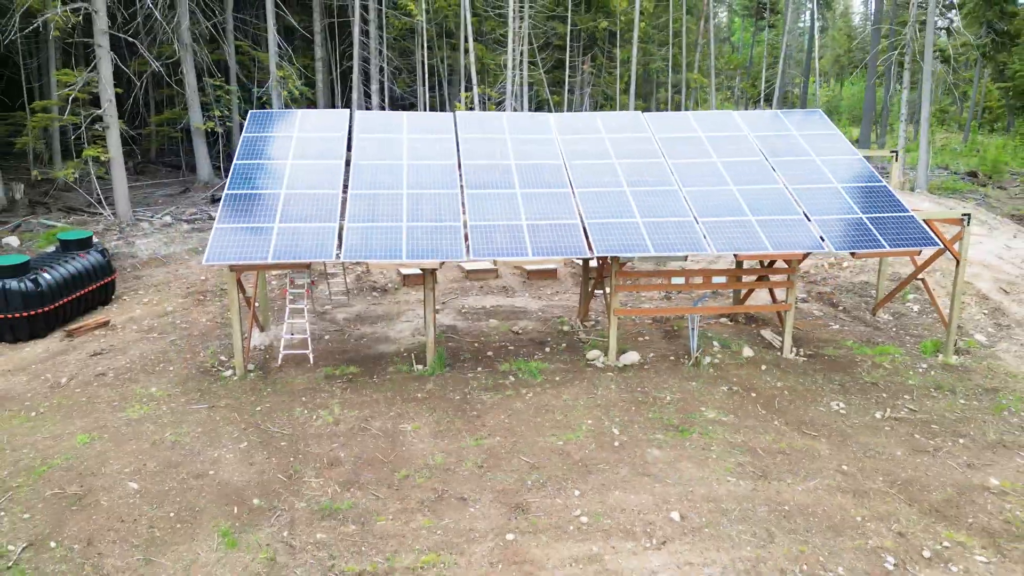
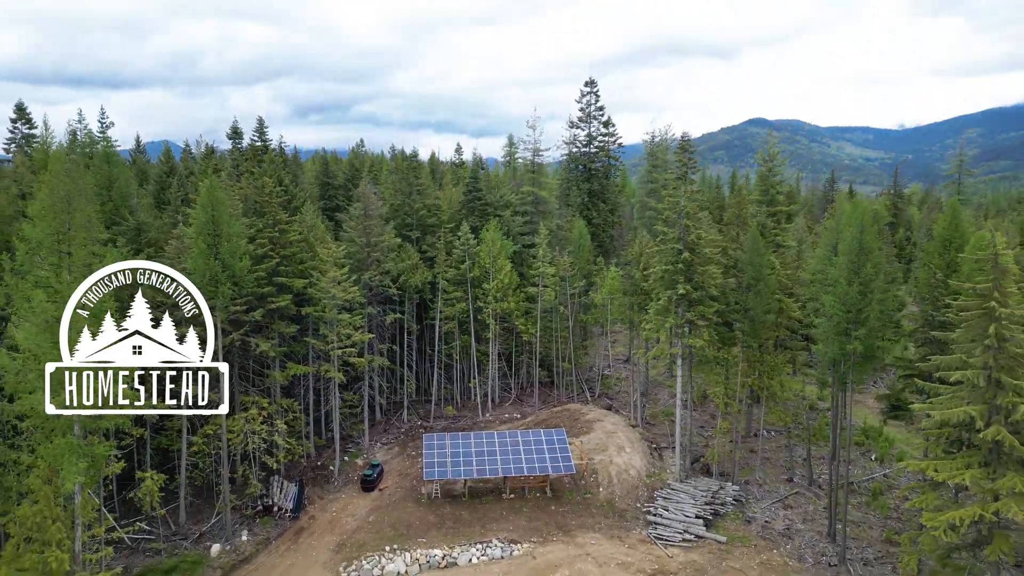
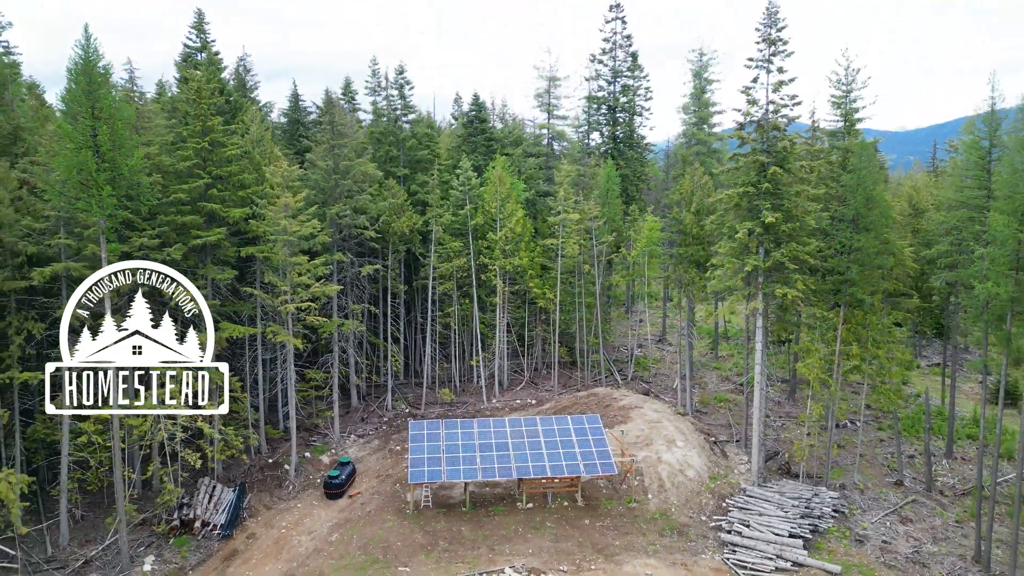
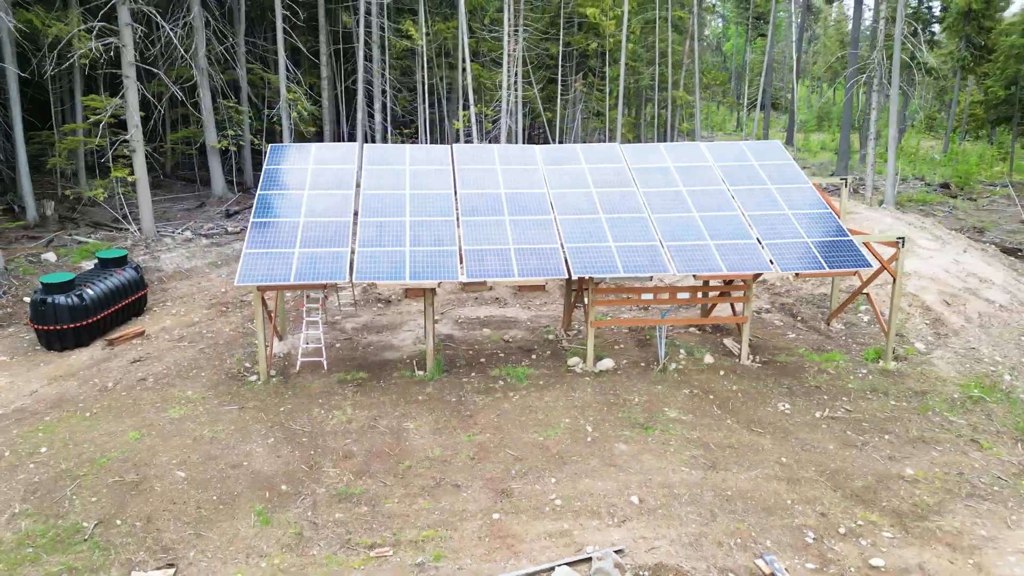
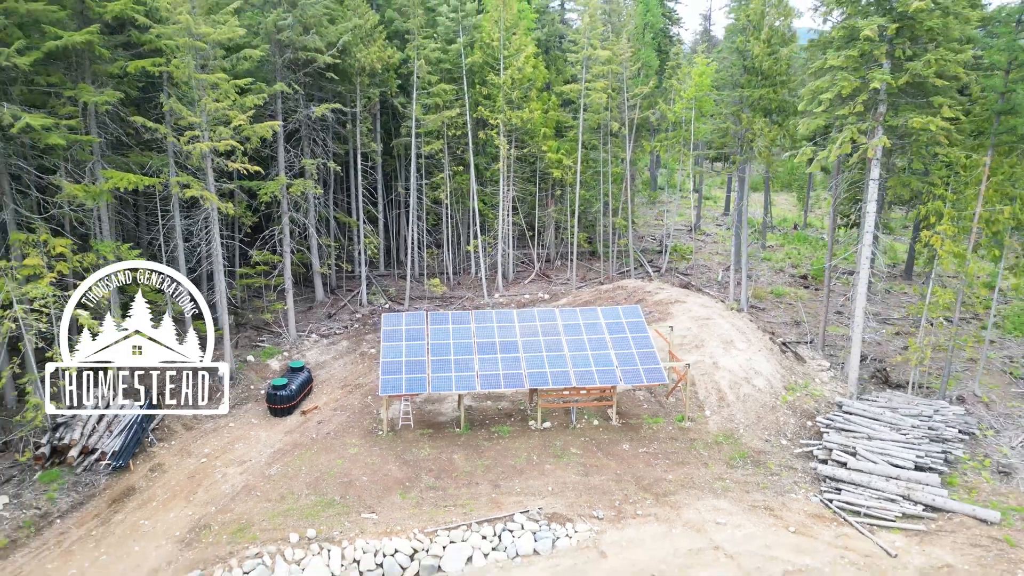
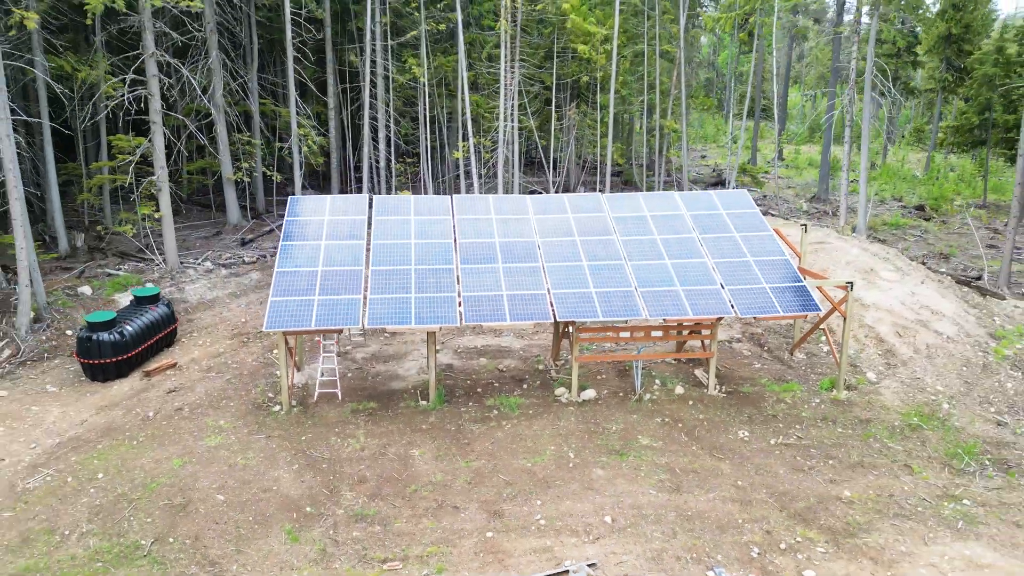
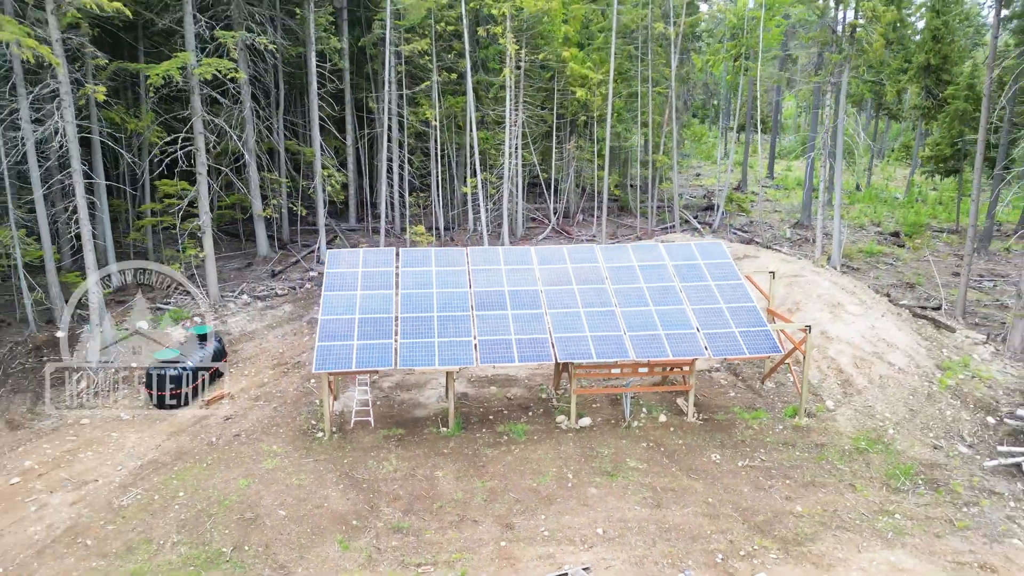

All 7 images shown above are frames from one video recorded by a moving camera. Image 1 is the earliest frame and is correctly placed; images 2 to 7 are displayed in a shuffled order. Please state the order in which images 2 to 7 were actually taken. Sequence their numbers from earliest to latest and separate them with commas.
4, 6, 7, 5, 3, 2
